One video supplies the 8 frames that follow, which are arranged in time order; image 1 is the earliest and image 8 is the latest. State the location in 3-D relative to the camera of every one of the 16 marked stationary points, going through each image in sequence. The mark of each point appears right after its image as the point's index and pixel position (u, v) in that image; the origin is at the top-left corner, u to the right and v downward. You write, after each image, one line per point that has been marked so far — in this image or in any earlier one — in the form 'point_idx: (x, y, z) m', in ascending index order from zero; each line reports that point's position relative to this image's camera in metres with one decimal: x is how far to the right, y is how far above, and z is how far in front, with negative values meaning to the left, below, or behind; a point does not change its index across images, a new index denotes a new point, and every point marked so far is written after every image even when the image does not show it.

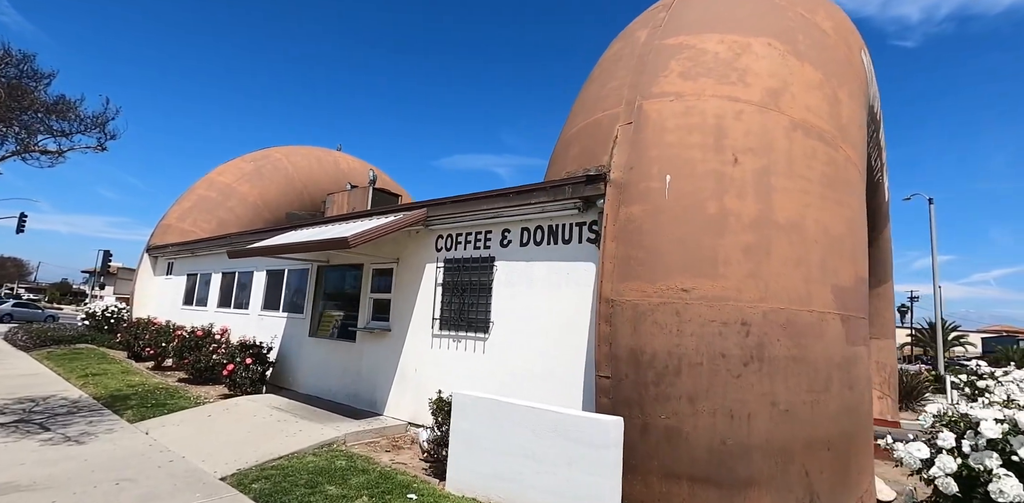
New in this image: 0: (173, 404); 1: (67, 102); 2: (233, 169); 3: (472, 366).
0: (-5.9, -2.6, +8.9) m
1: (-7.1, +2.4, +8.1) m
2: (-9.3, +2.7, +17.0) m
3: (-0.6, -1.6, +6.9) m
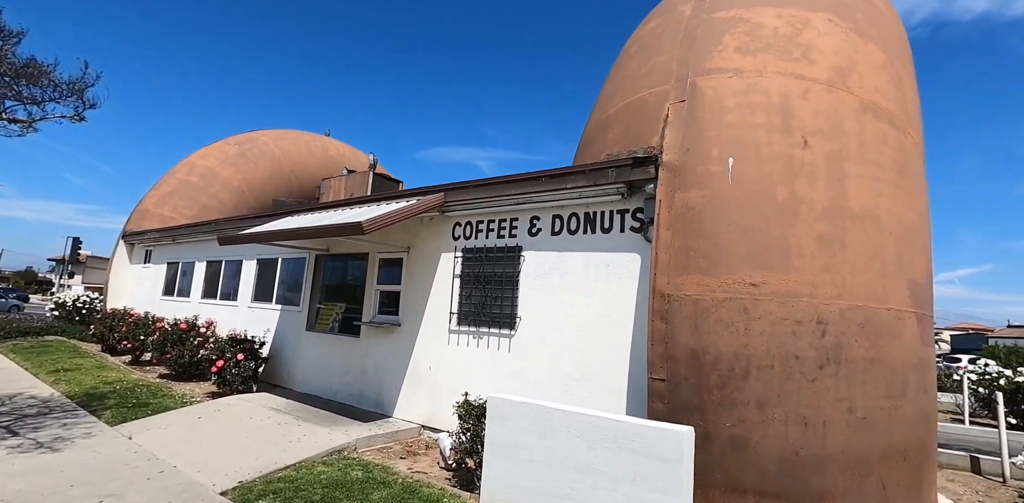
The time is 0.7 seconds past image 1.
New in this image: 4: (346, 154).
0: (-5.6, -2.4, +8.1) m
1: (-6.7, +2.6, +7.2) m
2: (-9.3, +3.1, +16.0) m
3: (-0.2, -1.4, +6.3) m
4: (-6.1, +3.6, +18.6) m
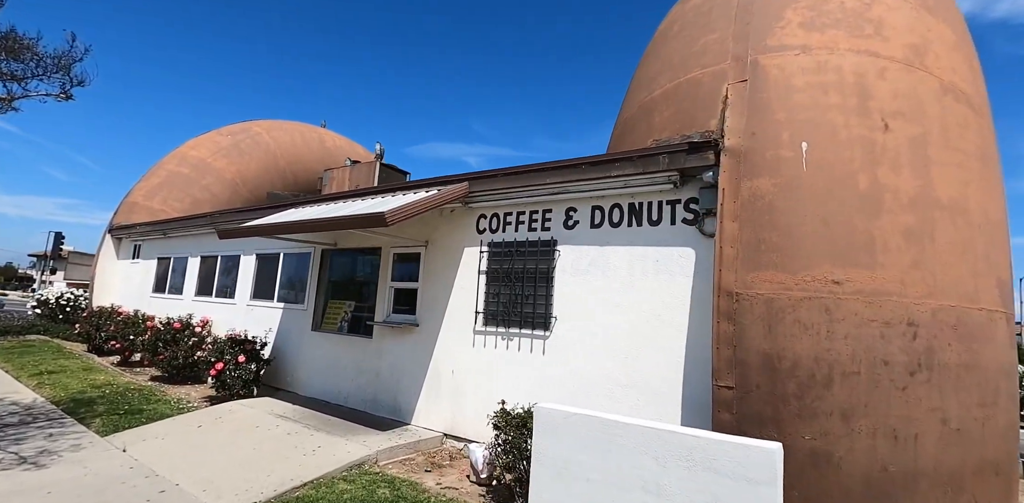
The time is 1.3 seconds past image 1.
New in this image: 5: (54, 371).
0: (-5.3, -2.3, +7.5) m
1: (-6.3, +2.7, +6.5) m
2: (-9.1, +3.3, +15.3) m
3: (+0.2, -1.3, +5.8) m
4: (-5.9, +3.7, +18.0) m
5: (-8.5, -2.2, +9.5) m
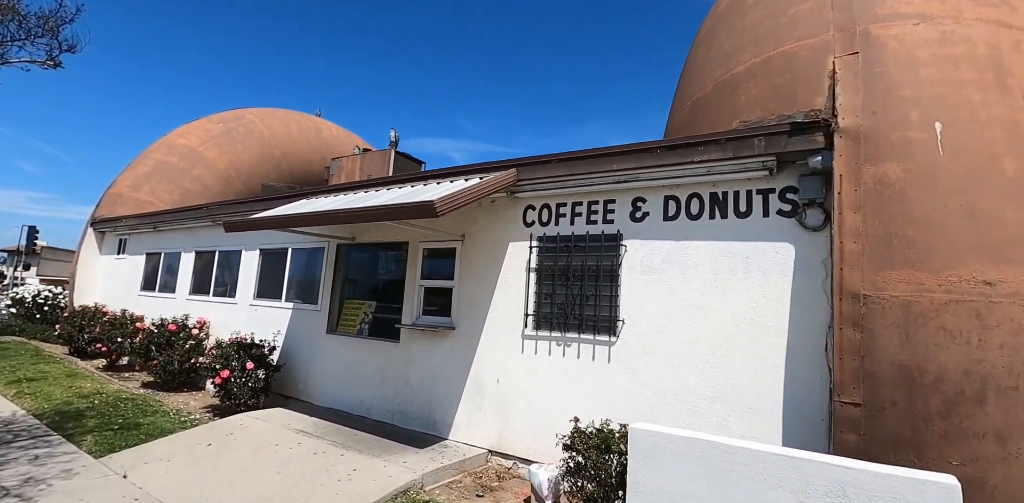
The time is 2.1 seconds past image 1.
0: (-4.7, -2.2, +6.6) m
1: (-5.7, +2.8, +5.7) m
2: (-8.8, +3.4, +14.3) m
3: (+0.8, -1.3, +5.2) m
4: (-5.7, +3.9, +17.1) m
5: (-8.0, -2.1, +8.6) m
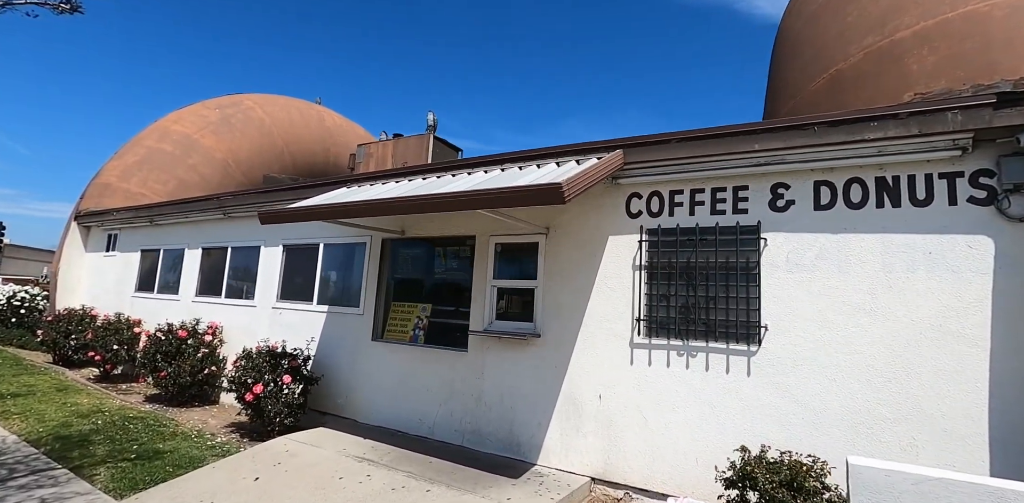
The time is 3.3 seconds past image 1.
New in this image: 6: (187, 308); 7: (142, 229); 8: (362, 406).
0: (-3.8, -2.2, +5.6) m
1: (-4.7, +2.9, +4.6) m
2: (-8.2, +3.5, +13.0) m
3: (+1.8, -1.3, +4.4) m
4: (-5.3, +3.9, +16.0) m
5: (-7.1, -2.1, +7.4) m
6: (-5.7, -1.0, +8.9) m
7: (-7.4, +0.4, +10.1) m
8: (-1.9, -2.0, +6.5) m
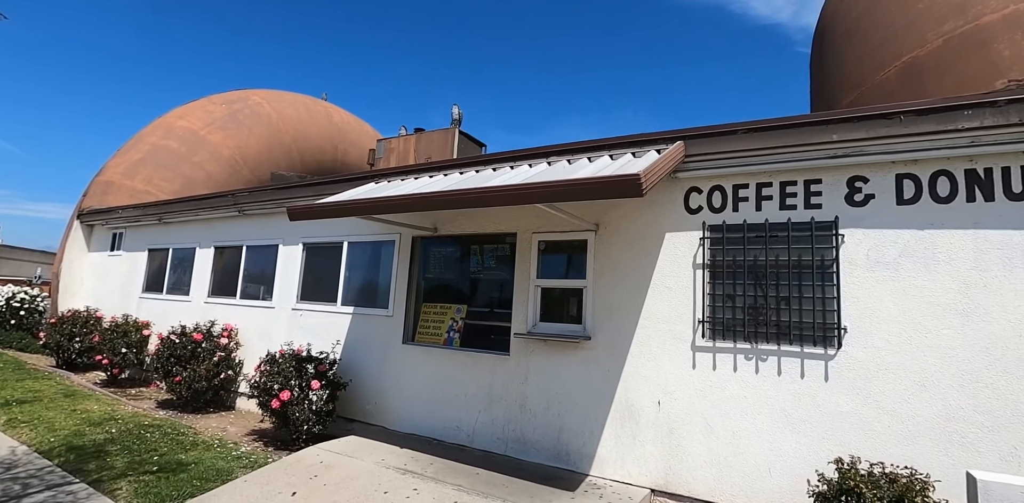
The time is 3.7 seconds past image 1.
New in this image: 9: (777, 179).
0: (-3.3, -2.2, +5.3) m
1: (-4.2, +2.9, +4.2) m
2: (-7.8, +3.5, +12.7) m
3: (+2.3, -1.2, +4.1) m
4: (-4.9, +3.9, +15.6) m
5: (-6.7, -2.0, +7.0) m
6: (-5.3, -1.0, +8.5) m
7: (-6.9, +0.5, +9.7) m
8: (-1.4, -1.9, +6.1) m
9: (+2.3, +0.6, +4.5) m
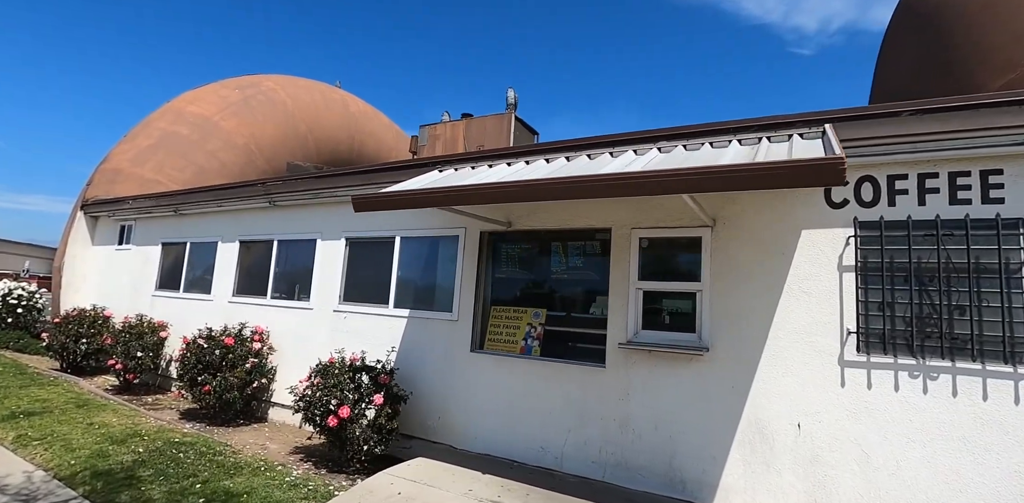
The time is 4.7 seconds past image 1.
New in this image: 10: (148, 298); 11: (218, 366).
0: (-2.4, -2.1, +4.5) m
1: (-3.2, +2.9, +3.5) m
2: (-7.0, +3.6, +11.8) m
3: (+3.3, -1.2, +3.5) m
4: (-4.2, +4.1, +14.8) m
5: (-5.8, -1.9, +6.2) m
6: (-4.4, -0.9, +7.7) m
7: (-6.1, +0.6, +8.9) m
8: (-0.5, -1.9, +5.5) m
9: (+3.2, +0.6, +3.8) m
10: (-6.3, -0.8, +8.7) m
11: (-3.8, -1.5, +6.6) m
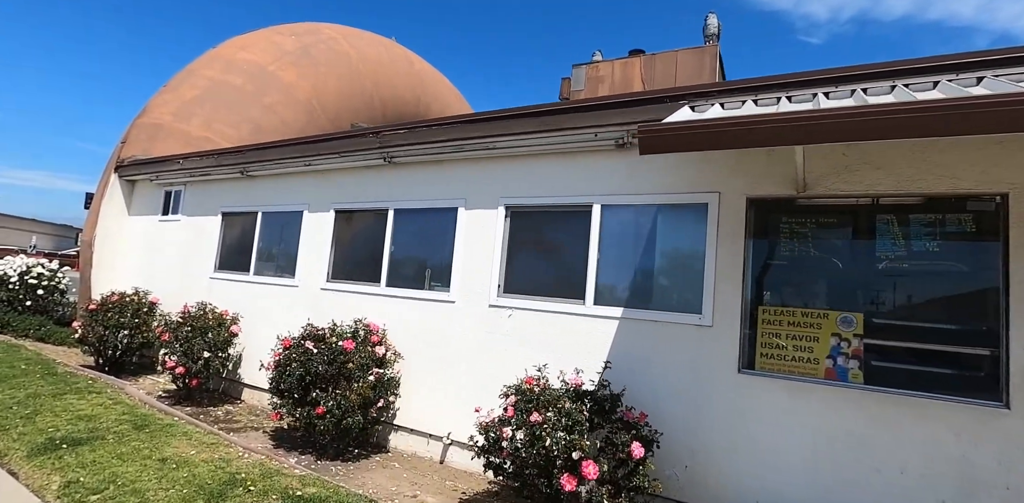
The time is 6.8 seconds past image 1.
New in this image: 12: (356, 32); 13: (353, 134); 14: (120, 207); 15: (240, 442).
0: (-0.3, -1.9, +2.8) m
1: (-1.0, +3.1, +1.6) m
2: (-4.9, +4.1, +9.8) m
3: (+5.4, -1.2, +1.8) m
4: (-2.0, +4.6, +12.9) m
5: (-3.7, -1.6, +4.4) m
6: (-2.3, -0.6, +5.9) m
7: (-4.0, +1.0, +7.1) m
8: (+1.5, -1.7, +3.7) m
9: (+5.4, +0.7, +2.1) m
10: (-4.2, -0.4, +6.9) m
11: (-1.7, -1.2, +4.8) m
12: (-3.6, +5.0, +11.4) m
13: (-1.9, +1.3, +5.8) m
14: (-6.2, +0.7, +8.0) m
15: (-2.6, -1.8, +4.8) m
